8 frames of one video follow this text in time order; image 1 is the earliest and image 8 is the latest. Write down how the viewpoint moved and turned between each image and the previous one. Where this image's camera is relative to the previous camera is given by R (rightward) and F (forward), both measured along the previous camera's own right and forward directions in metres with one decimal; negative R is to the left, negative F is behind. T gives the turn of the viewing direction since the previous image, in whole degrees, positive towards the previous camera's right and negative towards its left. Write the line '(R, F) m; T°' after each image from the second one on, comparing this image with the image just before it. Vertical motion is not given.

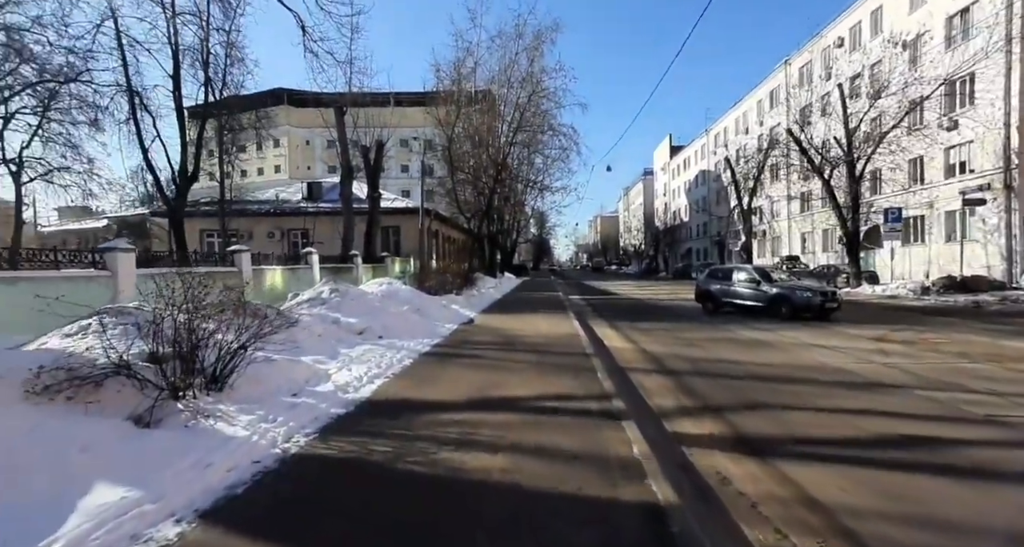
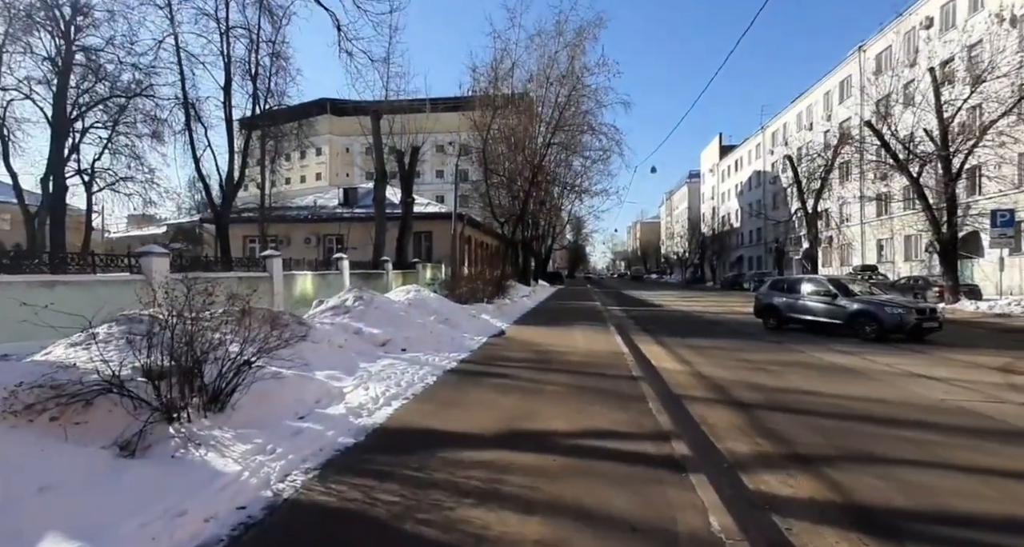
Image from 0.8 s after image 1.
(0.0, +1.0) m; -4°
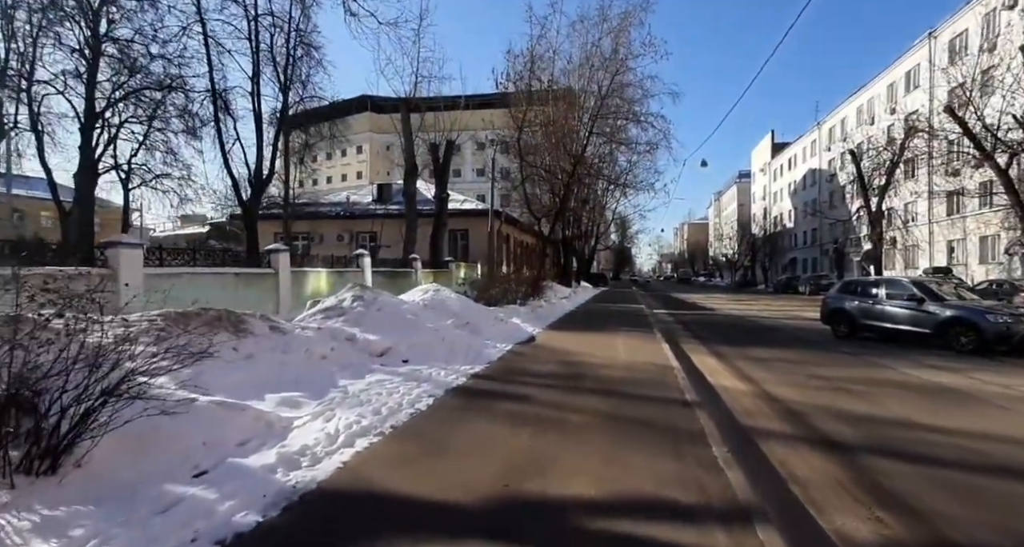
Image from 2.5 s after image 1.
(+0.3, +1.8) m; -5°
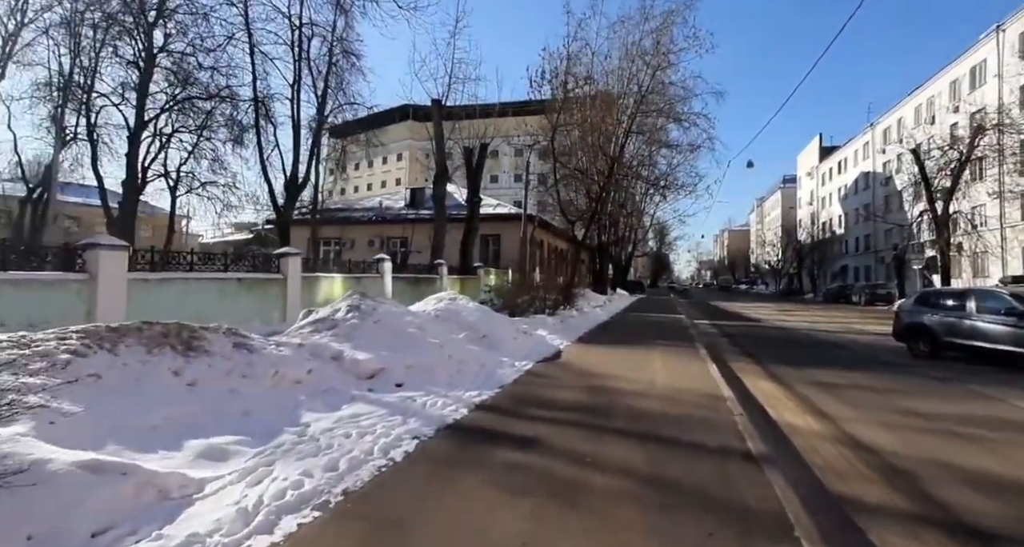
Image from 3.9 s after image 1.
(+0.3, +1.4) m; -4°
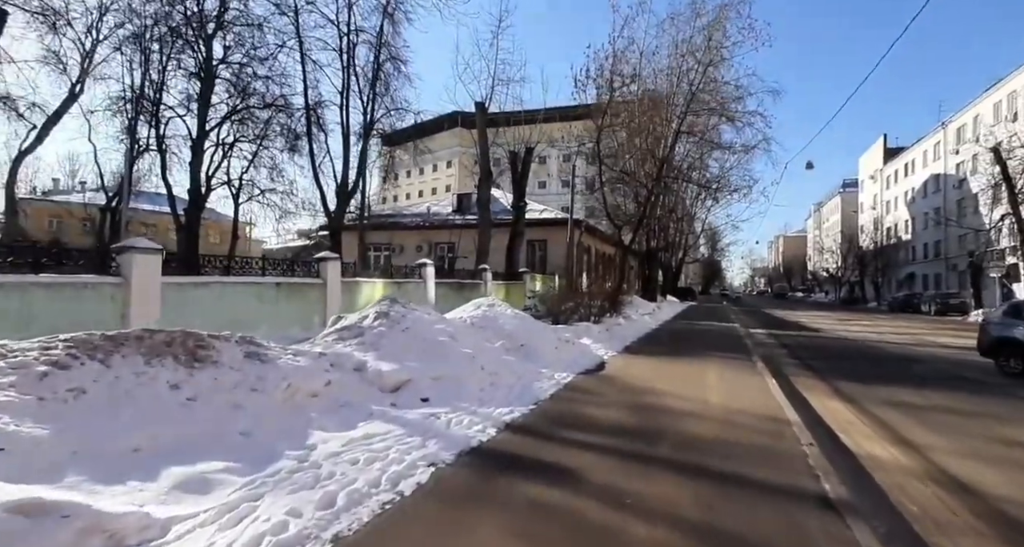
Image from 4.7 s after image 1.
(+0.1, +0.6) m; -5°
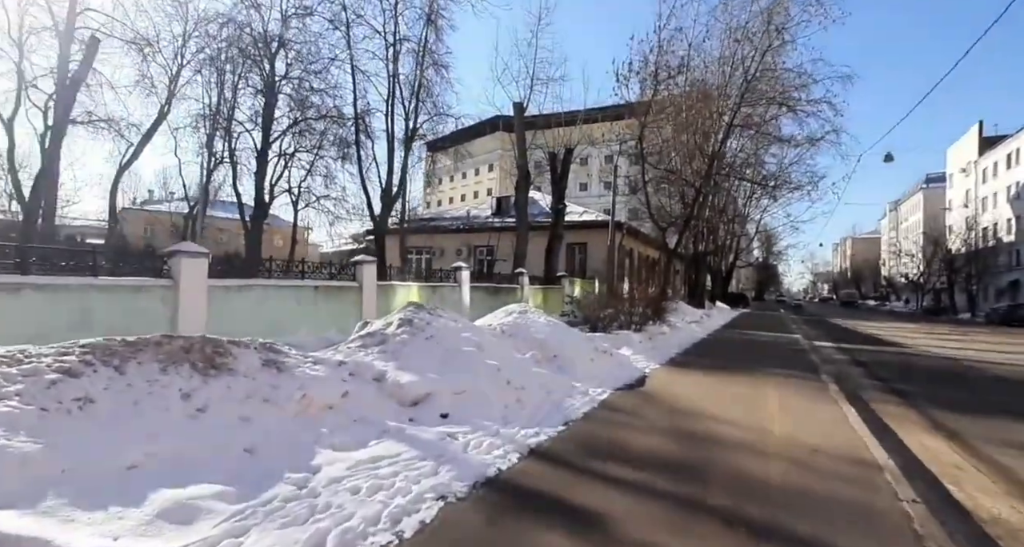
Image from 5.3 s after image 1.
(+0.1, +0.5) m; -5°
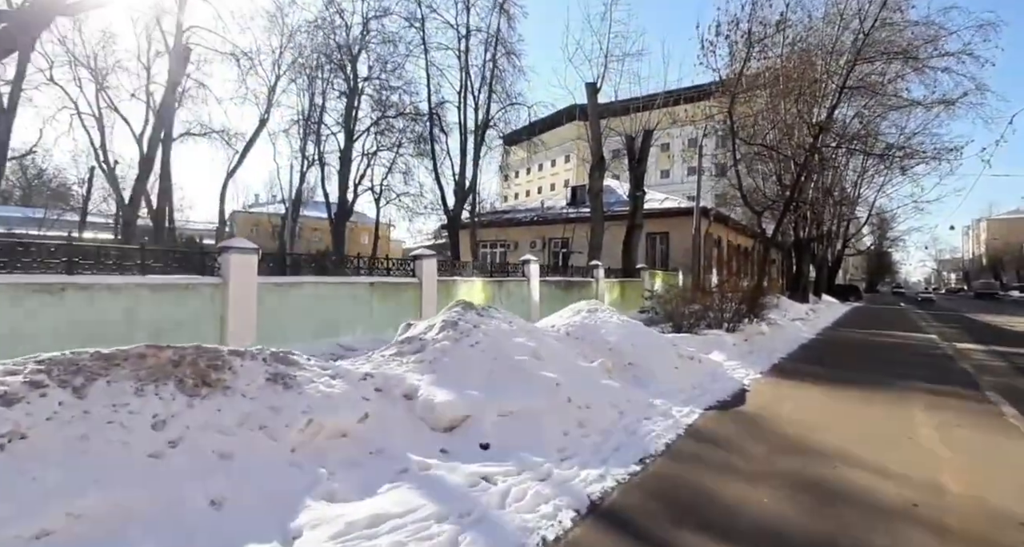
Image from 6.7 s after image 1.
(+0.2, +1.2) m; -9°
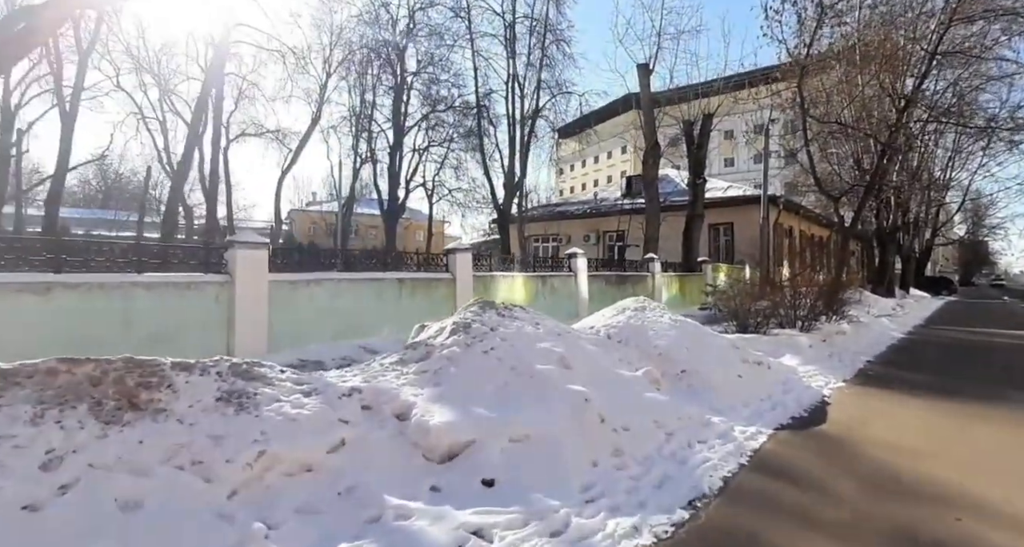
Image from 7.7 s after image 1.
(+0.4, +0.9) m; -7°
